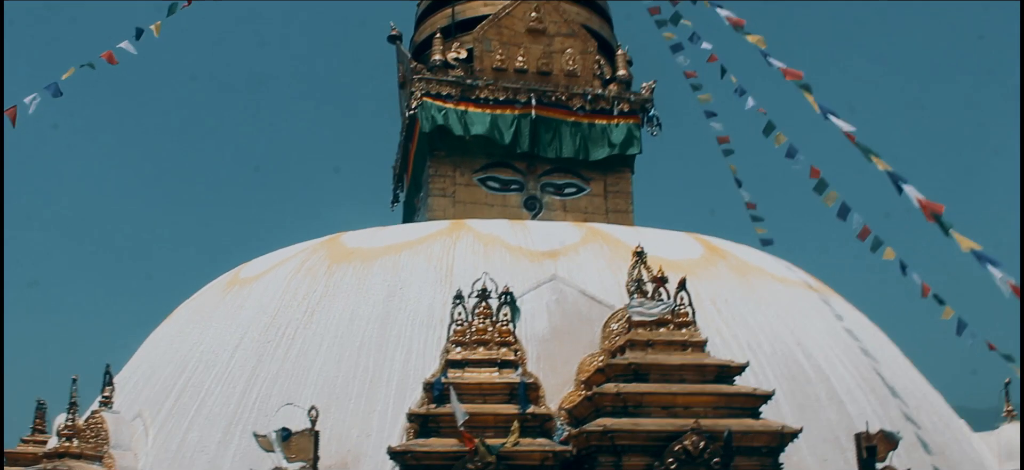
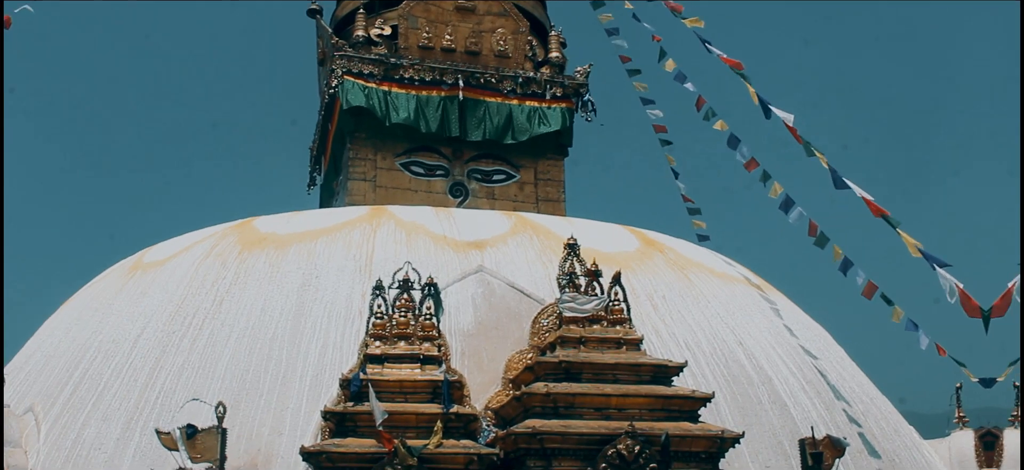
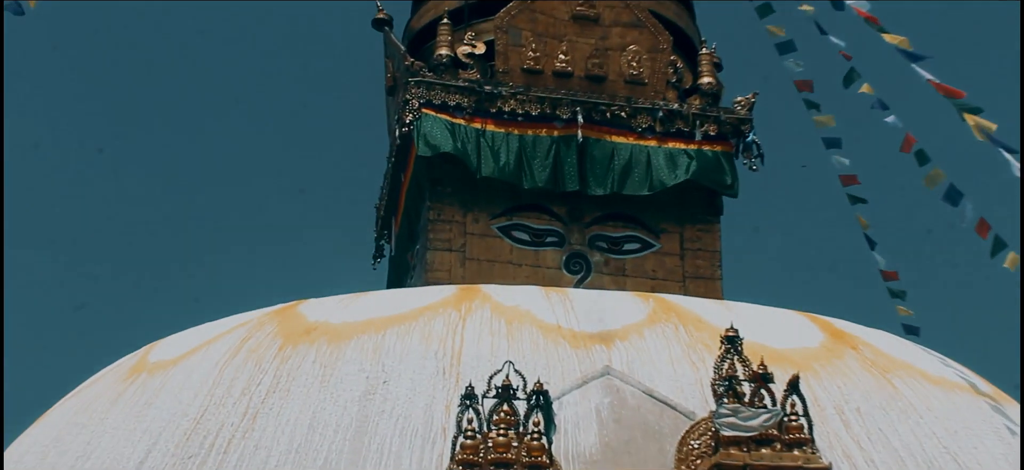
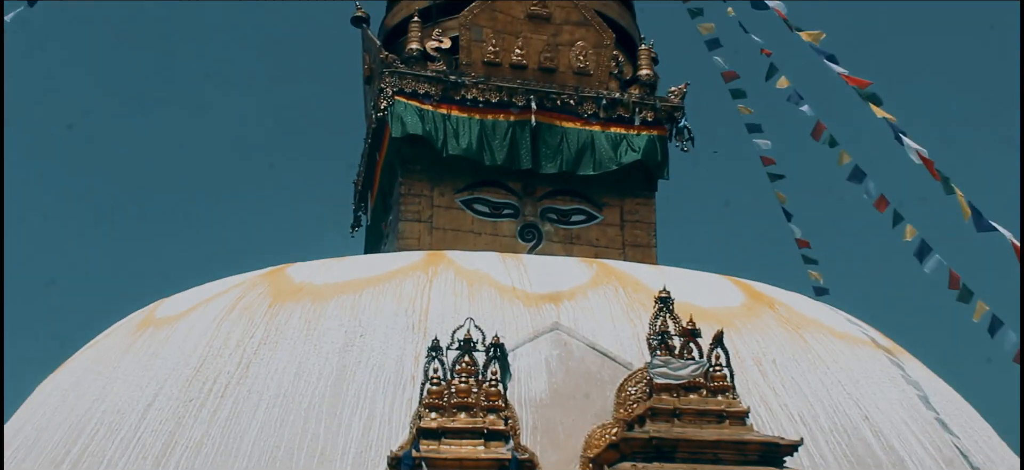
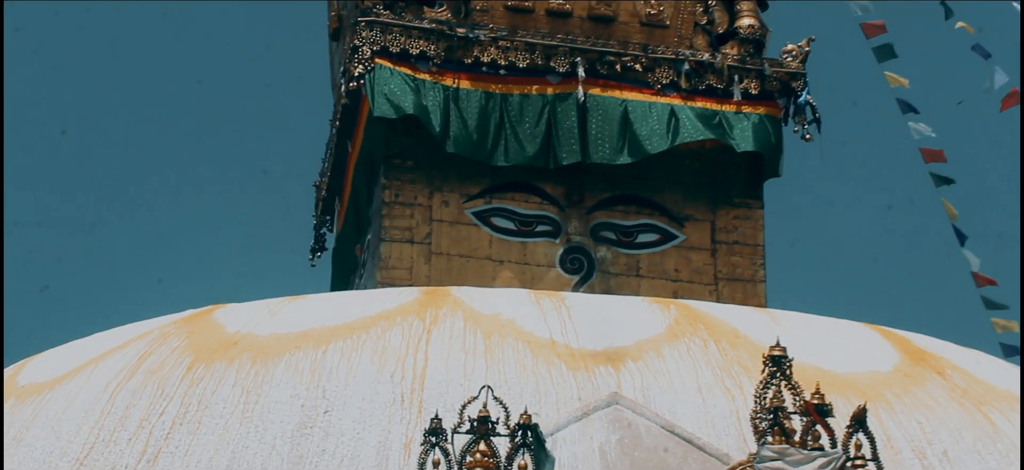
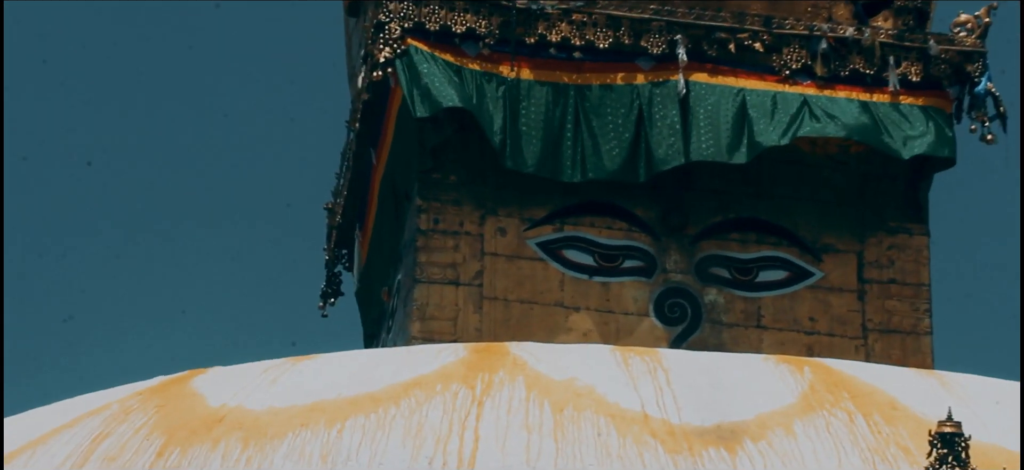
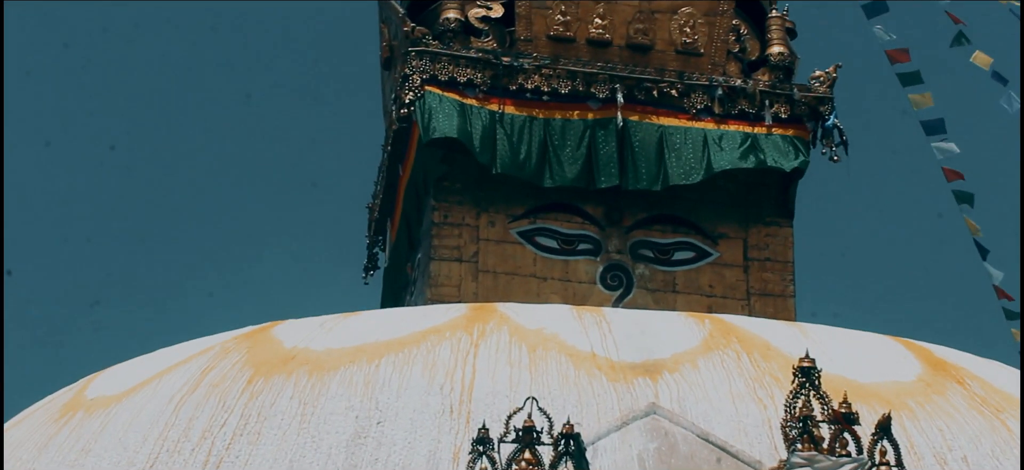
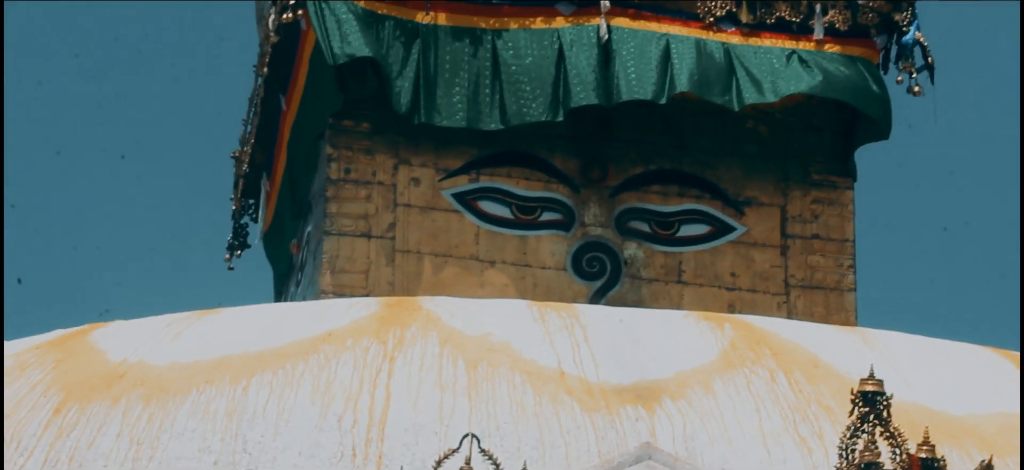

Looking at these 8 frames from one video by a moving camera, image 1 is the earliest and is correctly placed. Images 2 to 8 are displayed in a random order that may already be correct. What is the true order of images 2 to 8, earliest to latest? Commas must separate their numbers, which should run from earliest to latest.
2, 4, 3, 7, 5, 6, 8
